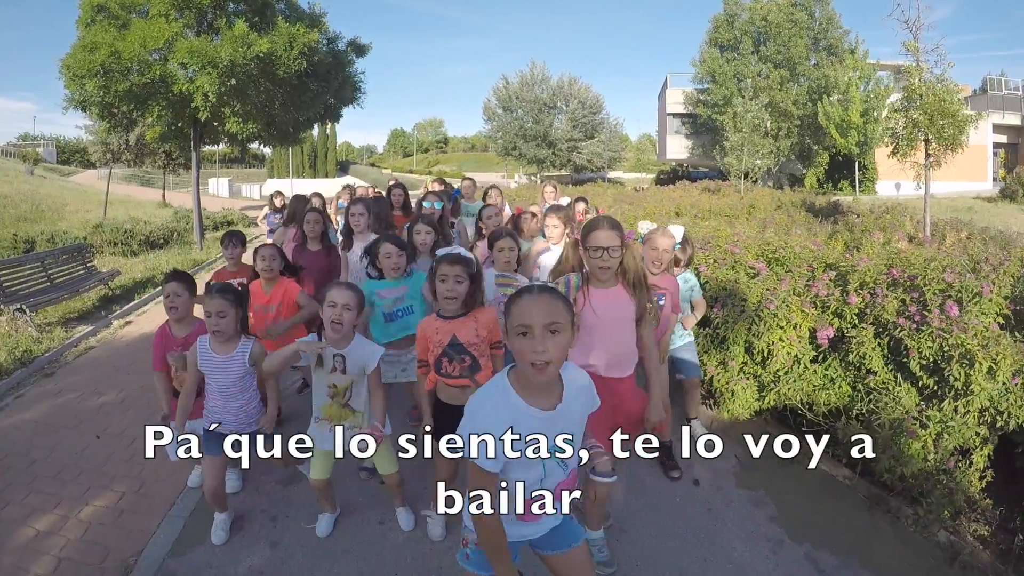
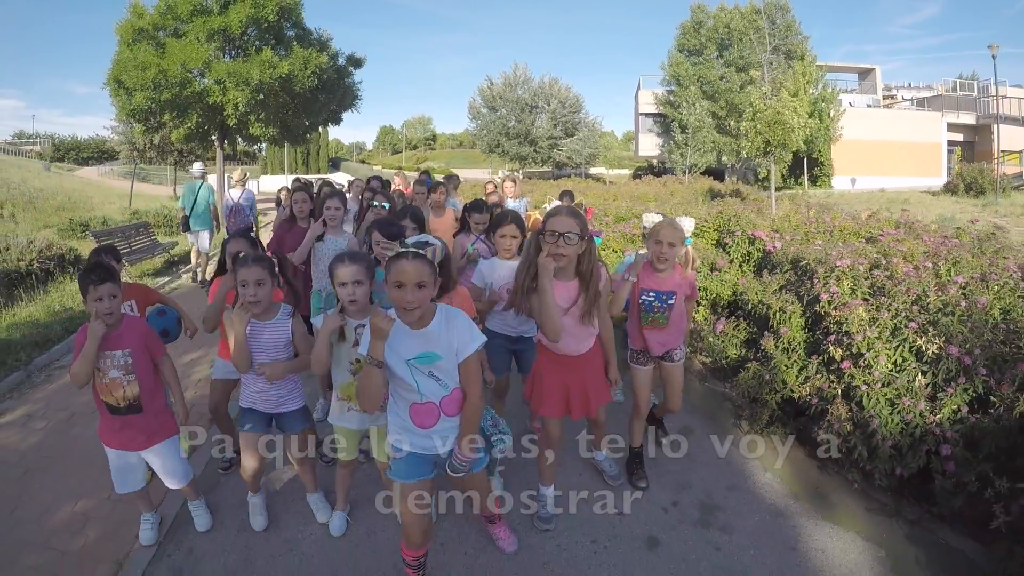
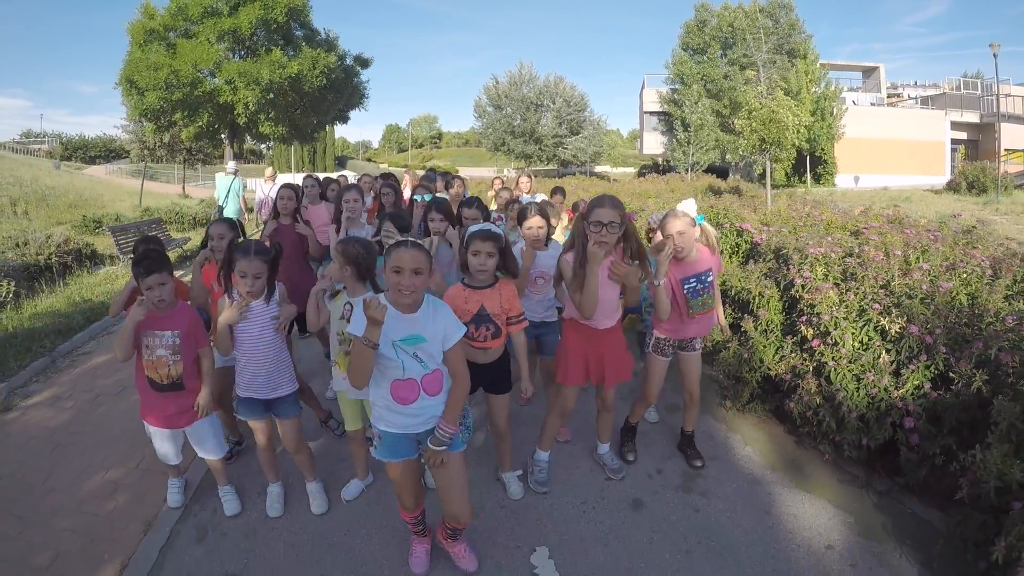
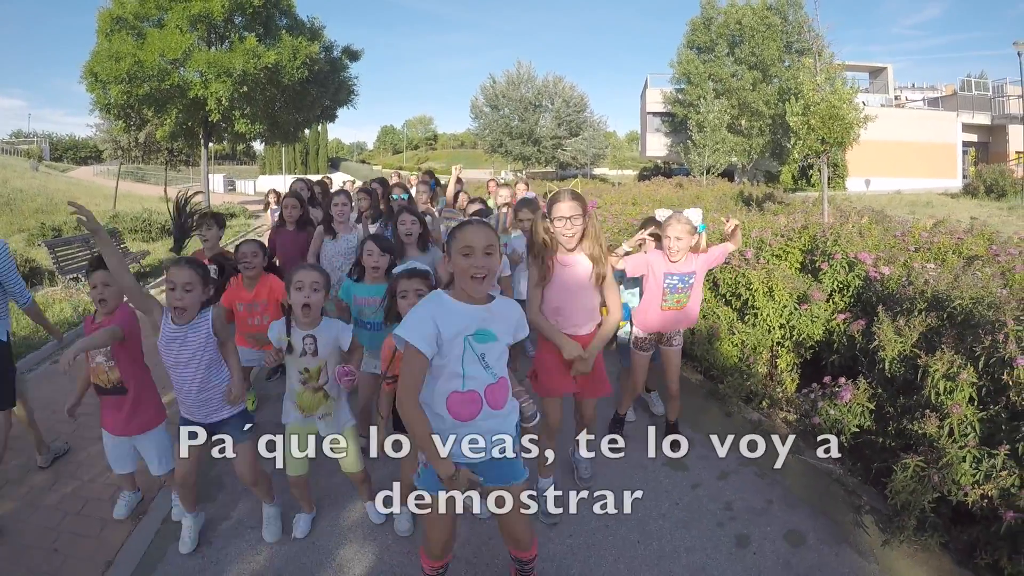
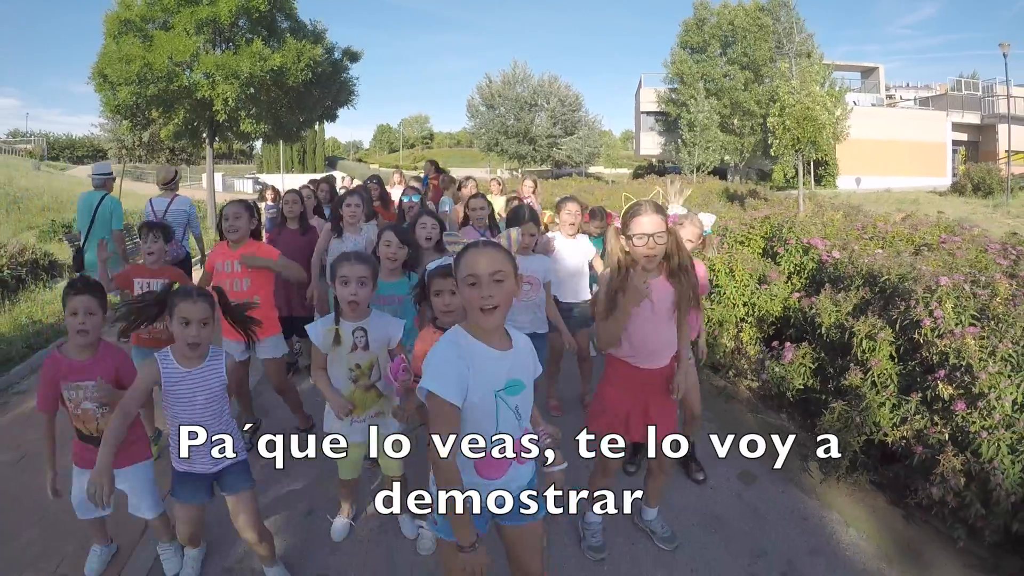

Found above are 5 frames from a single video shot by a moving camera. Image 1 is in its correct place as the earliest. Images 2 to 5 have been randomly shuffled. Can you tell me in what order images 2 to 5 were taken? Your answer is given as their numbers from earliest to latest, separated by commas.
4, 5, 2, 3
